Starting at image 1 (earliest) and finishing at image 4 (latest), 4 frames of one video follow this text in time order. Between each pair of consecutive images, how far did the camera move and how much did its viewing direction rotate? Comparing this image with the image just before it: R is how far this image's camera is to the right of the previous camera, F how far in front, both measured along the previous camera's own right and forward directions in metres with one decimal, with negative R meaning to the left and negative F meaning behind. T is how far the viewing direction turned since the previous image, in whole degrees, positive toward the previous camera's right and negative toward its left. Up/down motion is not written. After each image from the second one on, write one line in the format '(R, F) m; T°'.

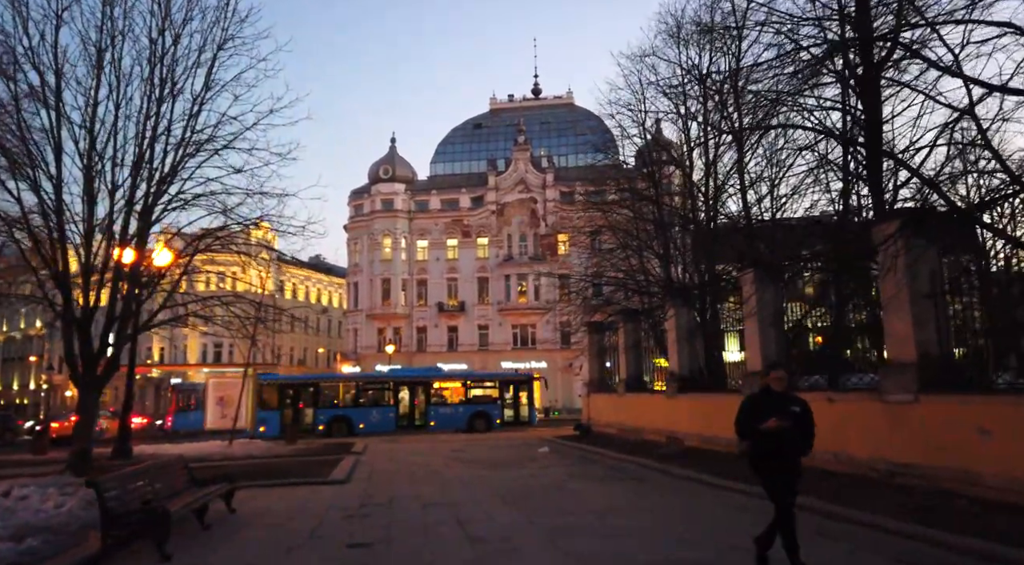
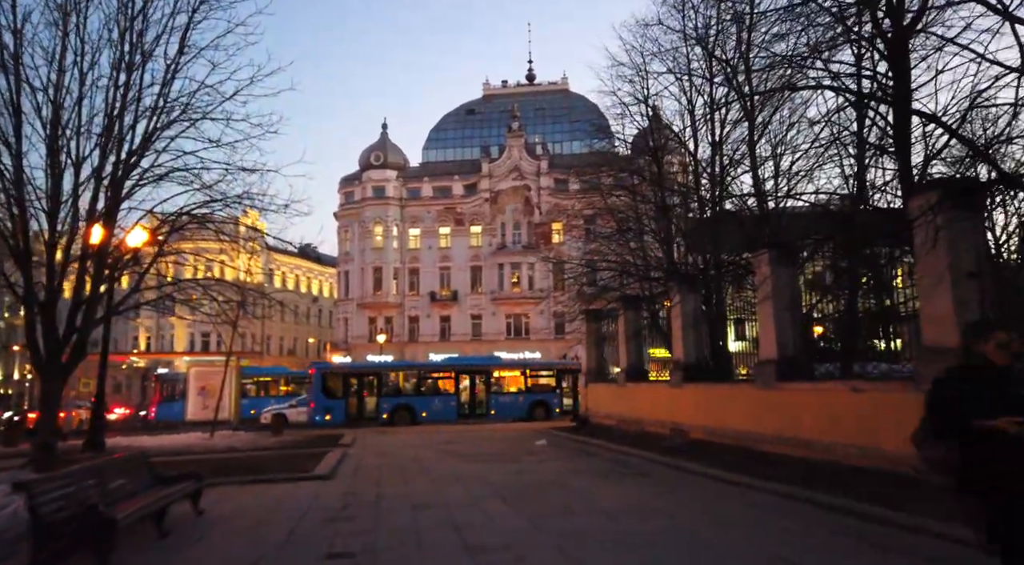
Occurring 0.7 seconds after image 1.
(-0.1, +1.0) m; +1°
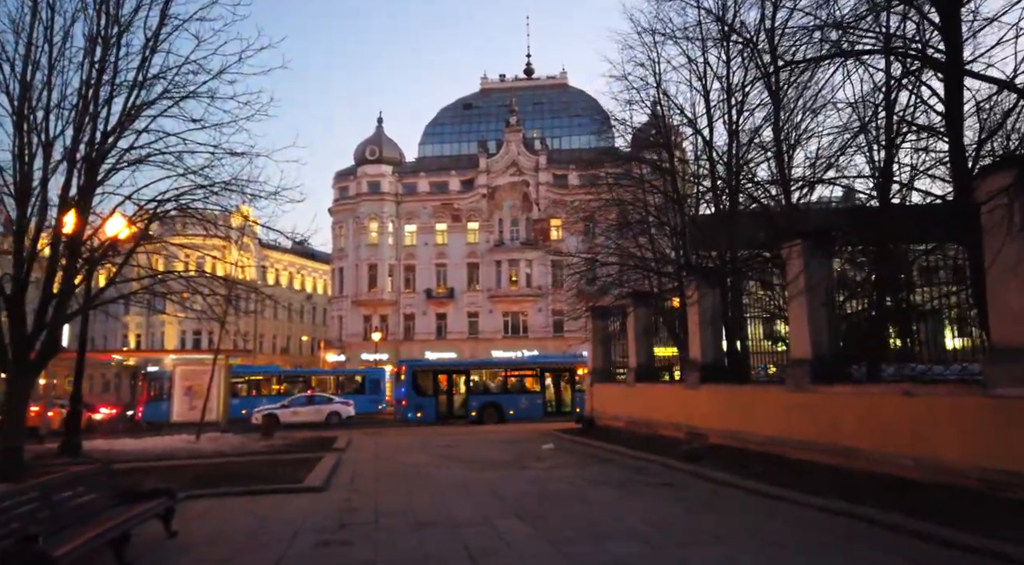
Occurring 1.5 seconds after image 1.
(-0.3, +1.1) m; 0°
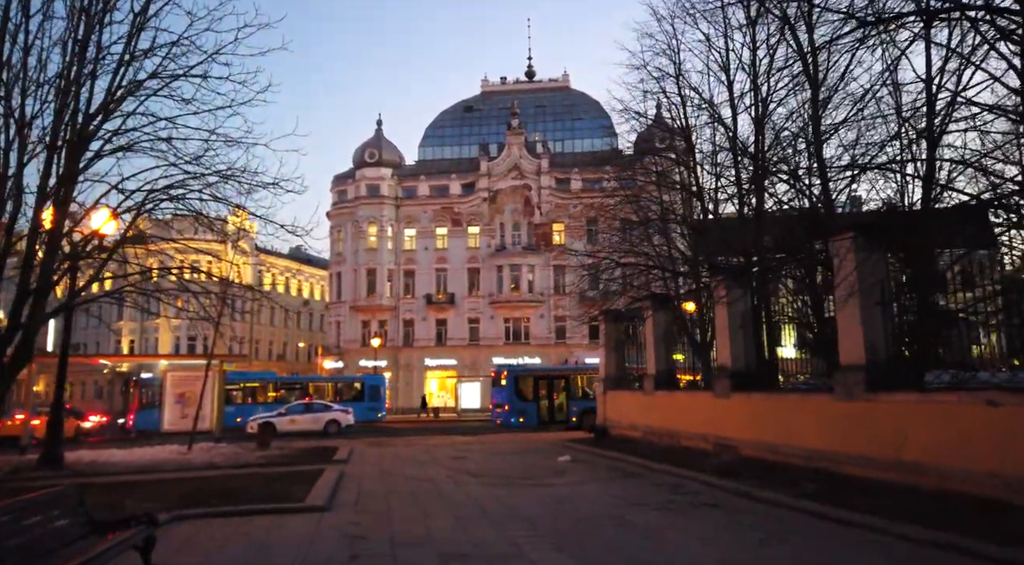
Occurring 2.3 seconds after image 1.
(-0.4, +1.1) m; 0°
